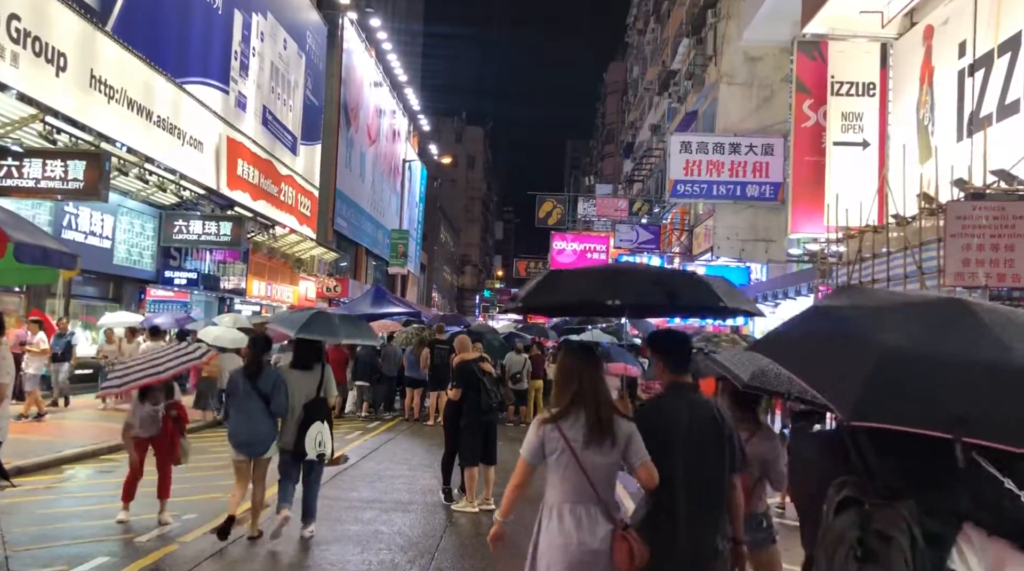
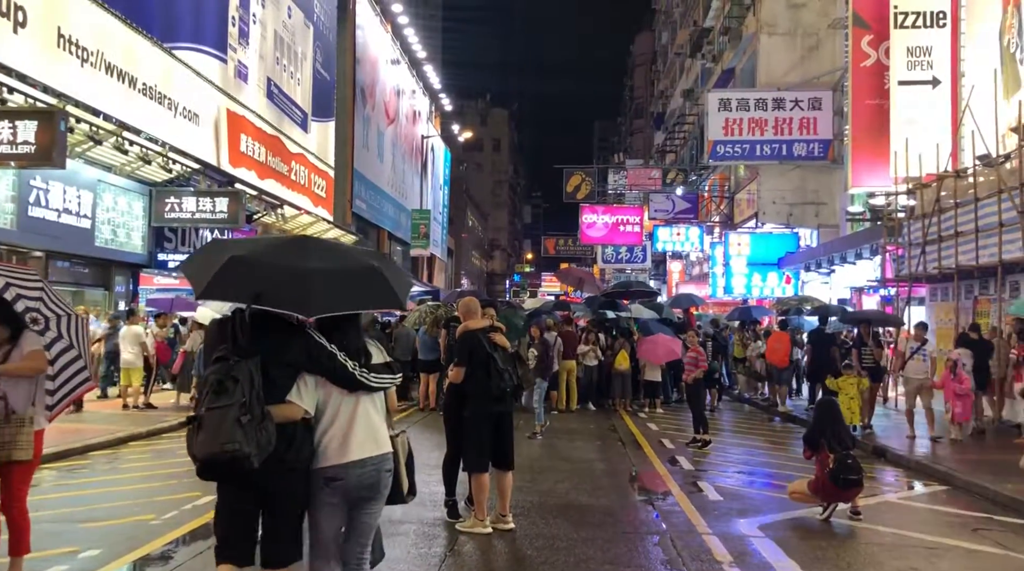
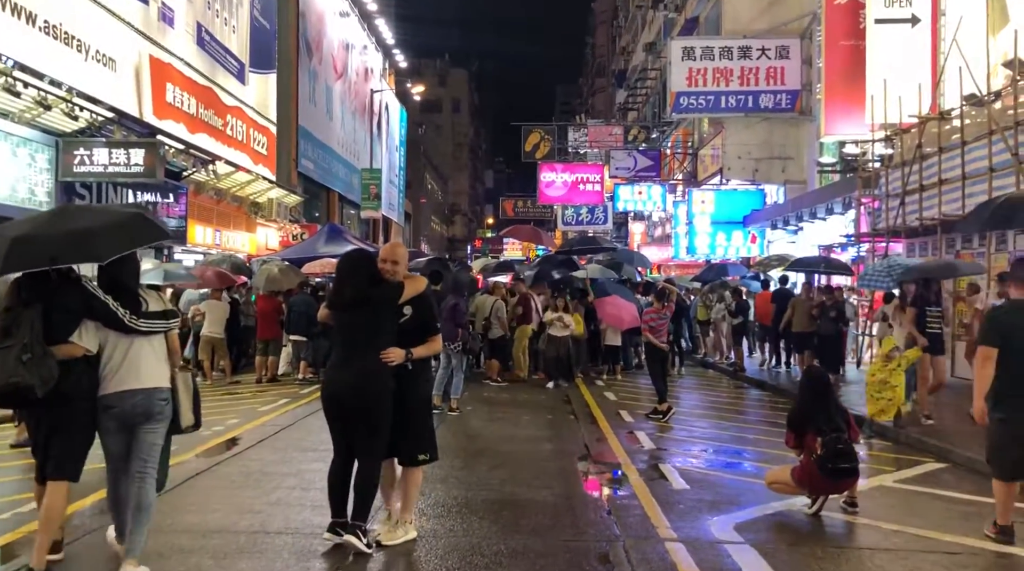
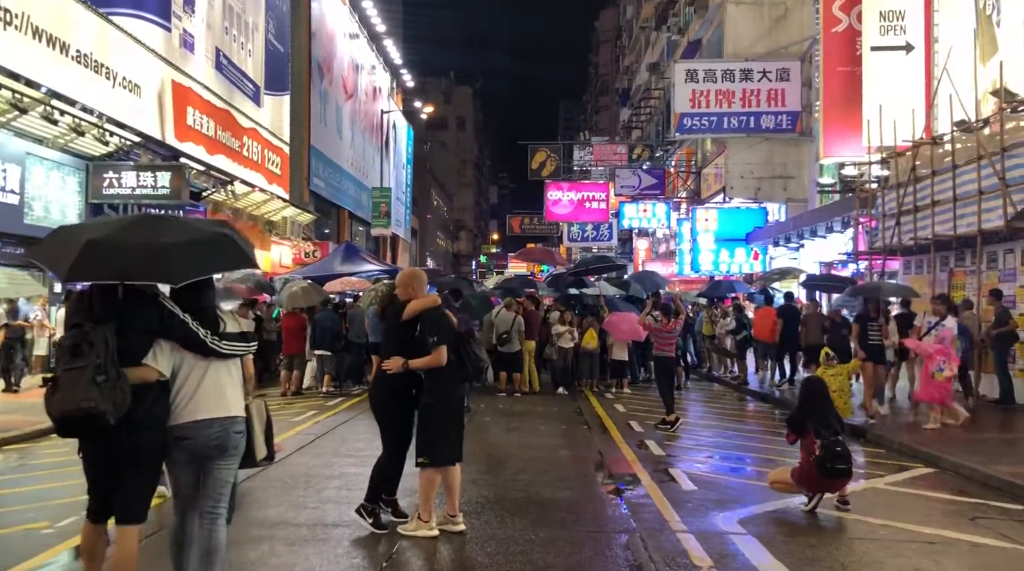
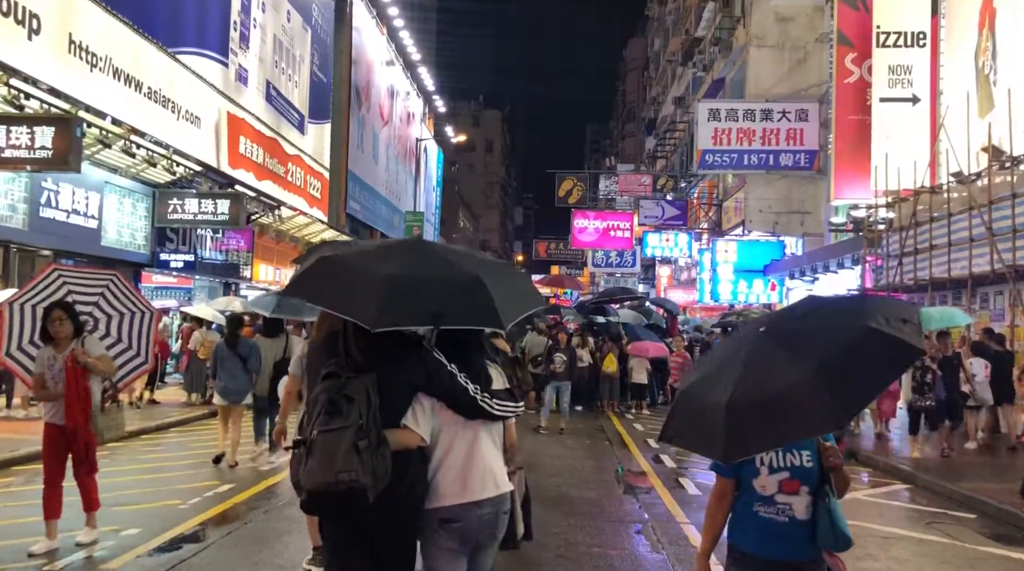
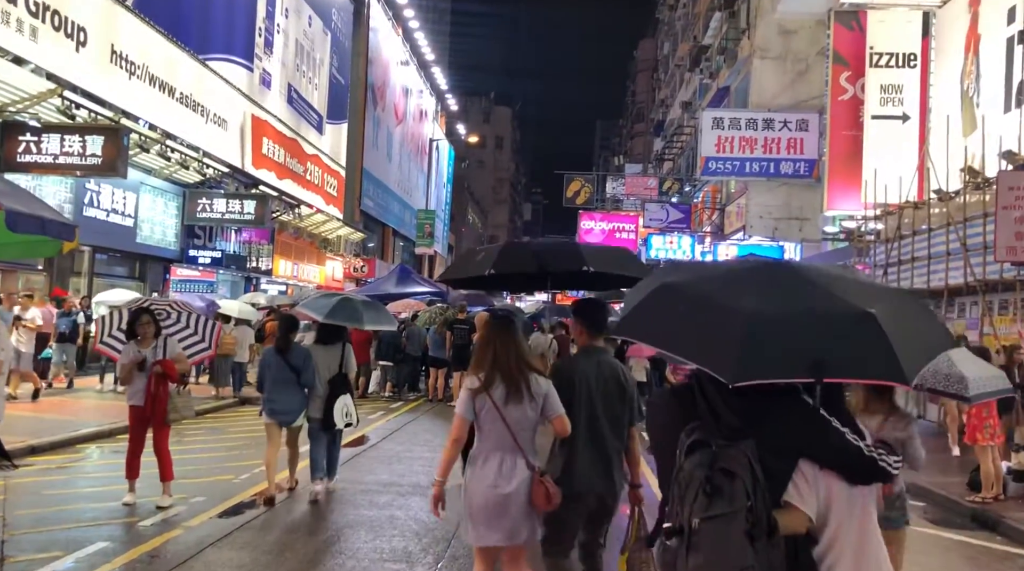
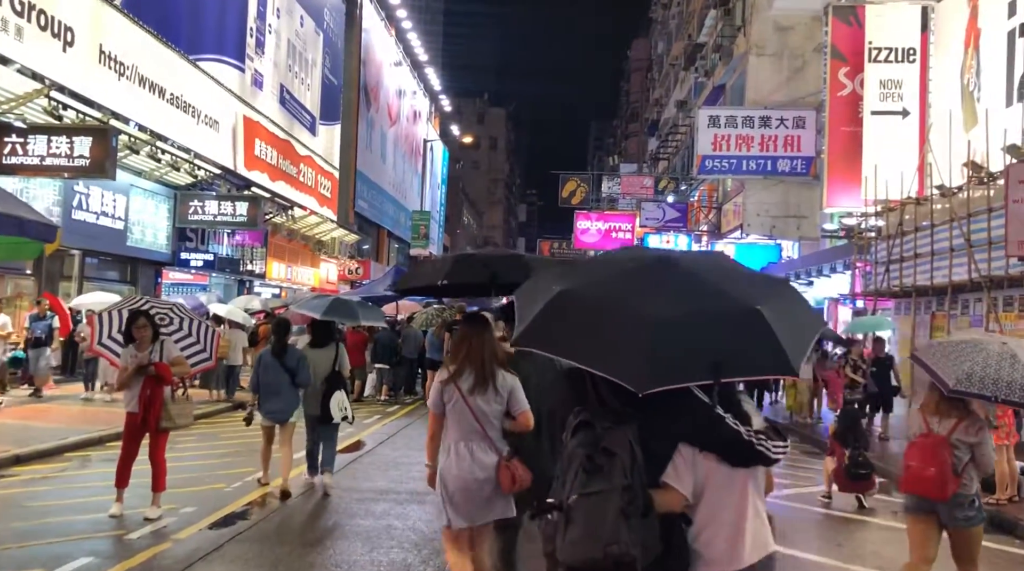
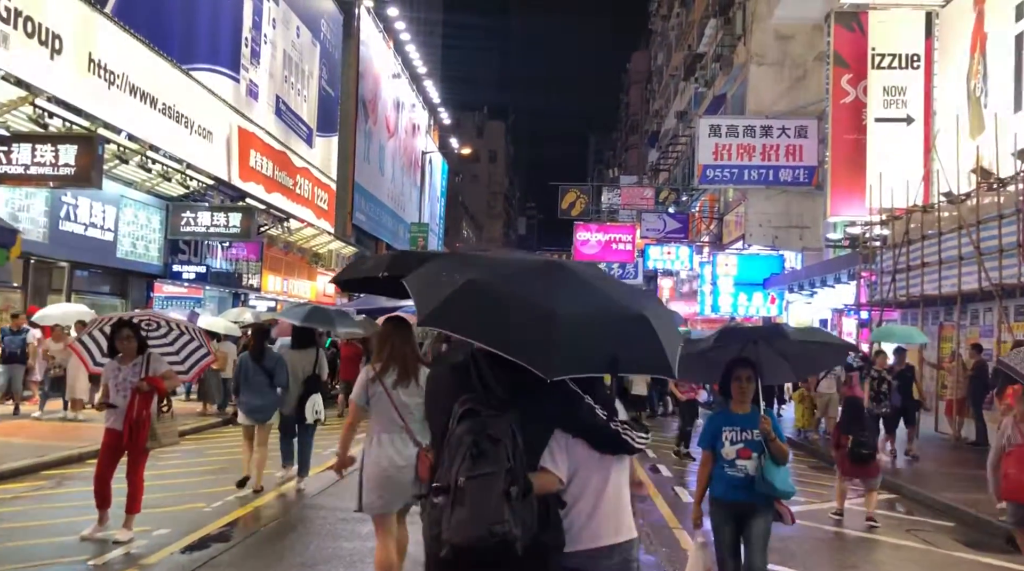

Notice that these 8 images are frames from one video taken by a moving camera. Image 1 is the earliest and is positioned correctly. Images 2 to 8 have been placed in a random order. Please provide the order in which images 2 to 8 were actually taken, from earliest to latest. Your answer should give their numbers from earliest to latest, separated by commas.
6, 7, 8, 5, 2, 4, 3
